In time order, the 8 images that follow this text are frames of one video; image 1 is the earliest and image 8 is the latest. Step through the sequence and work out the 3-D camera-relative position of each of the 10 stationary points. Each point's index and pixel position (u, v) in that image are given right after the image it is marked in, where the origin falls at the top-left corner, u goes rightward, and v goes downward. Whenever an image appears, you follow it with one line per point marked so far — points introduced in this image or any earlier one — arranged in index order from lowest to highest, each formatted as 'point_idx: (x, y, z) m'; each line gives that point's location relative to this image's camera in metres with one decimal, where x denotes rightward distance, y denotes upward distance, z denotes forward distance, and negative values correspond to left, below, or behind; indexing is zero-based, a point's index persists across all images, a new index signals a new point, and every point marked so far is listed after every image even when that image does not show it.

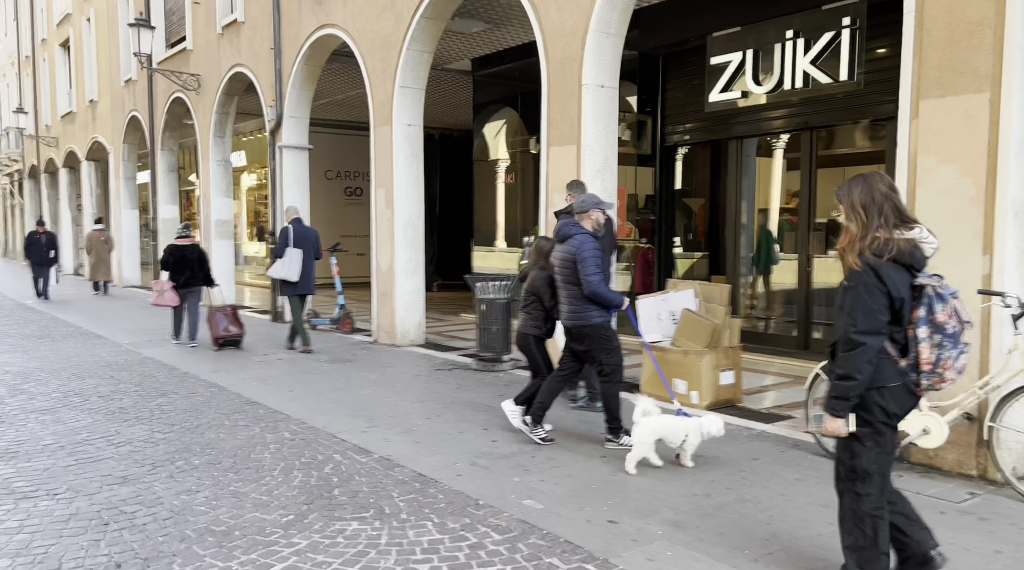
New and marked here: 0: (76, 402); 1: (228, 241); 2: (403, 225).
0: (-3.3, -0.9, +6.2) m
1: (-5.0, +0.8, +14.2) m
2: (-1.2, +0.7, +8.7) m
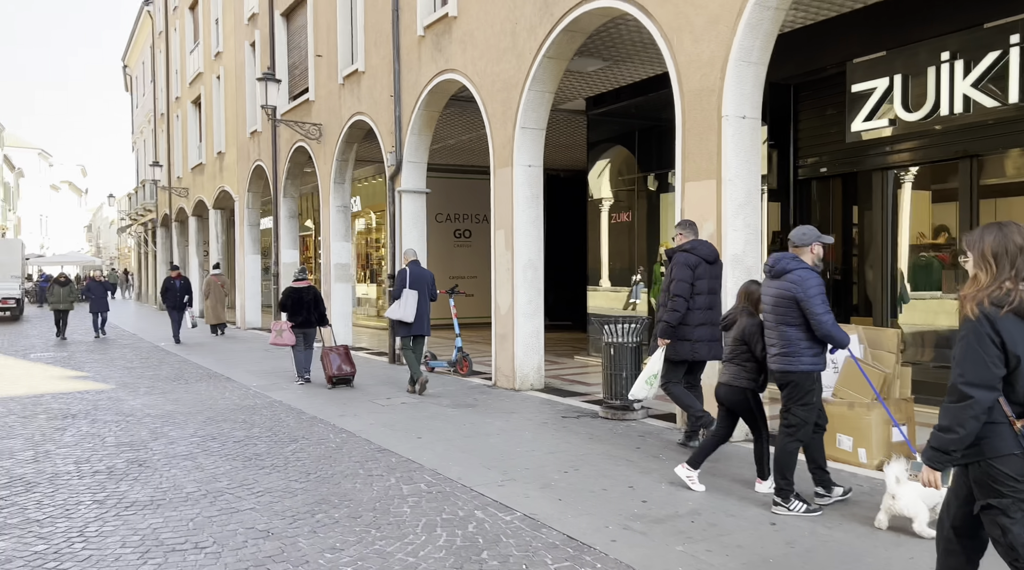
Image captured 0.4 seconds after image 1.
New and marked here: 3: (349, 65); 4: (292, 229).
0: (-2.3, -1.3, +6.3) m
1: (-3.0, 0.0, +14.5) m
2: (+0.1, +0.2, +8.6) m
3: (-2.7, +3.6, +13.3) m
4: (-4.7, +1.2, +17.3) m
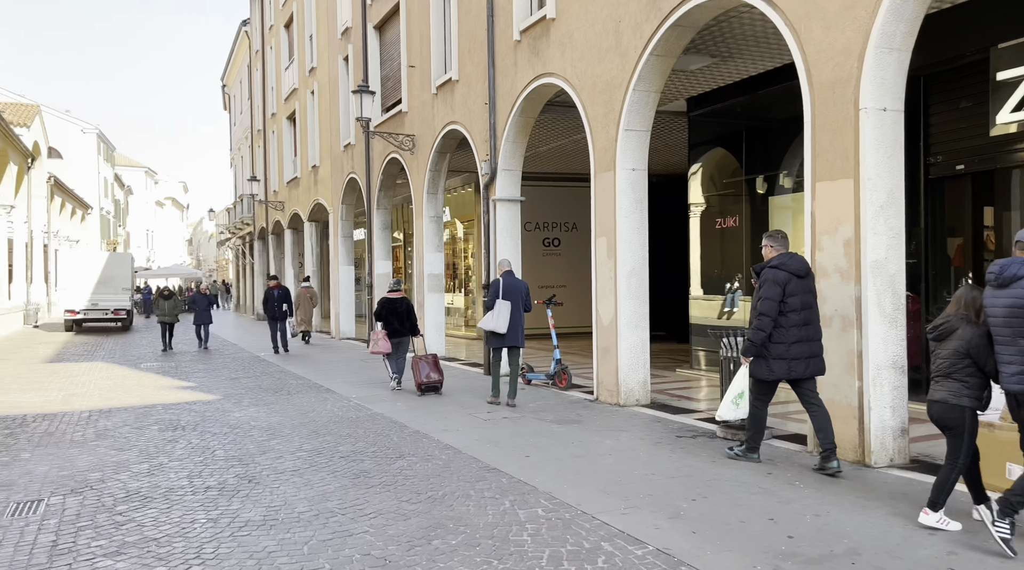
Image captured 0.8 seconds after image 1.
0: (-1.5, -1.4, +6.2) m
1: (-1.3, -0.2, +14.4) m
2: (+1.2, +0.1, +8.2) m
3: (-1.1, +3.4, +13.2) m
4: (-2.7, +1.0, +17.4) m
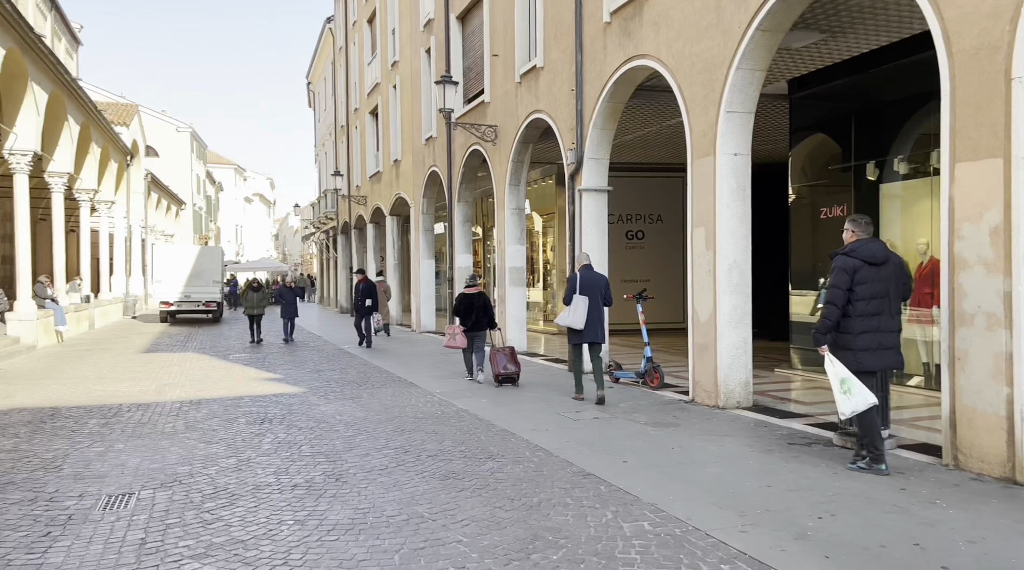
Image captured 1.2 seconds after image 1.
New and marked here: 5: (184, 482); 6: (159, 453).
0: (-0.8, -1.3, +6.0) m
1: (+0.2, -0.1, +14.1) m
2: (+2.0, +0.2, +7.7) m
3: (+0.2, +3.5, +12.9) m
4: (-1.0, +1.1, +17.2) m
5: (-2.3, -1.4, +5.7) m
6: (-2.9, -1.4, +6.7) m
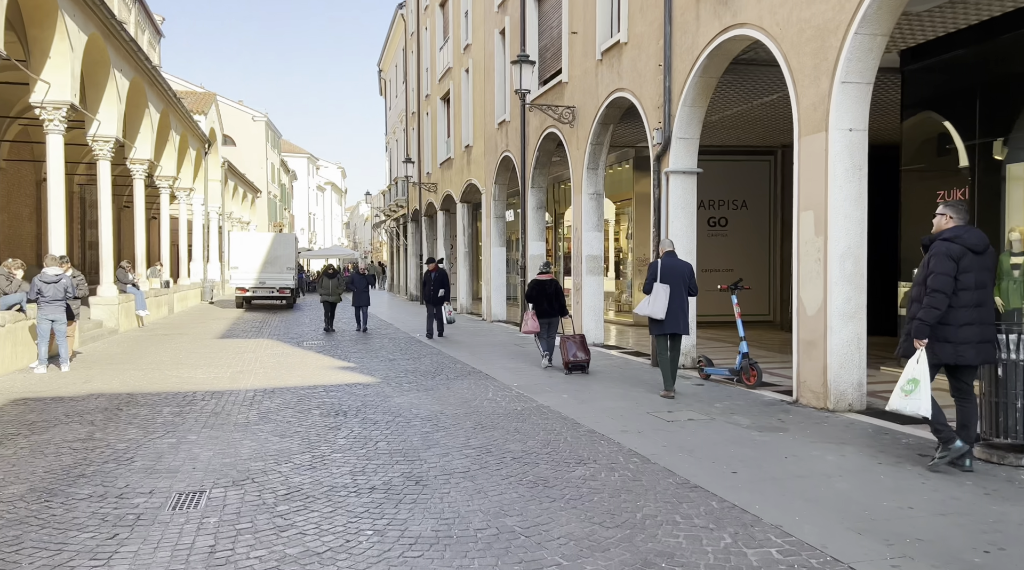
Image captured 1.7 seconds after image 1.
0: (-0.1, -1.2, +5.5) m
1: (+1.5, +0.1, +13.5) m
2: (+2.8, +0.3, +7.0) m
3: (+1.5, +3.7, +12.3) m
4: (+0.6, +1.4, +16.7) m
5: (-1.7, -1.3, +5.4) m
6: (-2.2, -1.3, +6.4) m
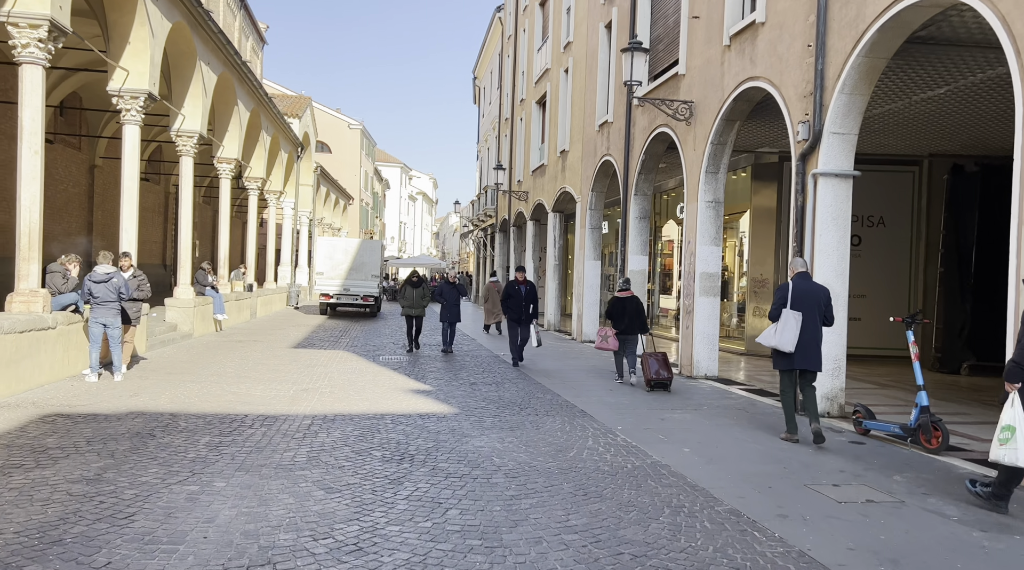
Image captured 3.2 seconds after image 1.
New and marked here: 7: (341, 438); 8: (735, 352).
0: (+0.4, -1.3, +3.9) m
1: (+2.9, -0.2, +11.7) m
2: (+3.6, 0.0, +5.1) m
3: (+2.9, +3.4, +10.5) m
4: (+2.4, +1.0, +14.9) m
5: (-1.1, -1.4, +3.9) m
6: (-1.5, -1.3, +5.0) m
7: (-1.5, -1.3, +7.0) m
8: (+4.4, -1.3, +16.1) m
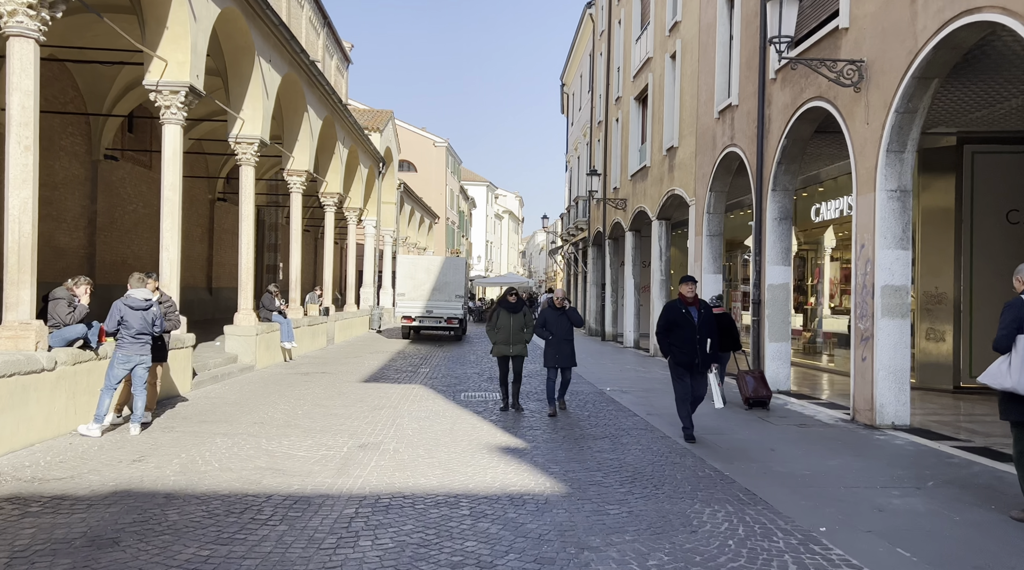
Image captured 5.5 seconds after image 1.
0: (+0.9, -1.4, +1.2) m
1: (+4.2, -0.4, +8.7) m
2: (+4.1, 0.0, +2.1) m
3: (+4.0, +3.2, +7.6) m
4: (+4.1, +0.7, +12.0) m
5: (-0.6, -1.4, +1.4) m
6: (-0.9, -1.4, +2.5) m
7: (-0.7, -1.5, +4.5) m
8: (+6.2, -1.6, +12.9) m
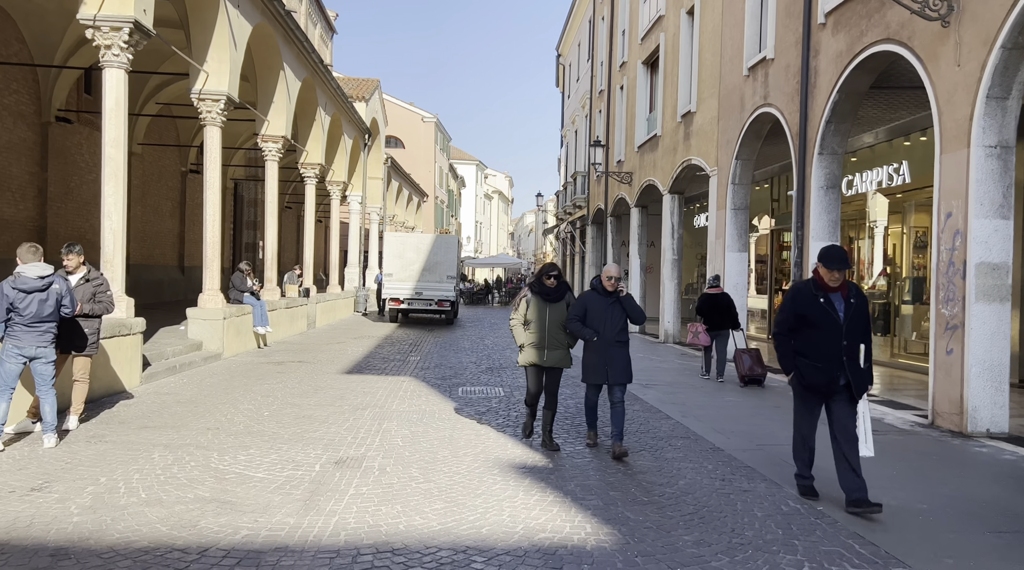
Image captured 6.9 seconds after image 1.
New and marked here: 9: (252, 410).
0: (+1.1, -1.3, -0.4) m
1: (+4.3, -0.2, +7.1) m
2: (+4.4, 0.0, +0.4) m
3: (+4.2, +3.4, +5.9) m
4: (+4.1, +1.0, +10.4) m
5: (-0.4, -1.4, -0.2) m
6: (-0.7, -1.4, +0.8) m
7: (-0.5, -1.4, +2.9) m
8: (+6.2, -1.3, +11.3) m
9: (-2.7, -1.3, +8.5) m
